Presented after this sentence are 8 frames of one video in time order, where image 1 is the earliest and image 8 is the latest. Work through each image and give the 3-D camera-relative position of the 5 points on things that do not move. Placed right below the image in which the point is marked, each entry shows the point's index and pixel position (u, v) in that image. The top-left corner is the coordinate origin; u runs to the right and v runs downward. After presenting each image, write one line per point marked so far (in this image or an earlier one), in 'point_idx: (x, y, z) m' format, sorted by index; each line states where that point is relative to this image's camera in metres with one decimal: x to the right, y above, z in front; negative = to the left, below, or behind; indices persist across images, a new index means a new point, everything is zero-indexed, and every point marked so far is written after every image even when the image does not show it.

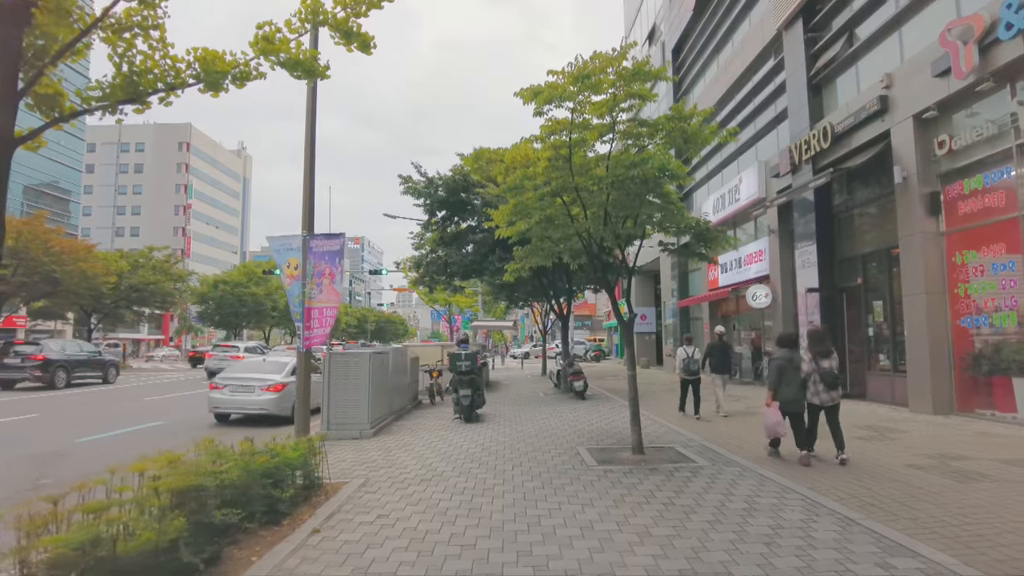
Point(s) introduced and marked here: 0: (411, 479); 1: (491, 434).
0: (-1.2, -2.3, +7.7) m
1: (-0.4, -2.5, +11.0) m
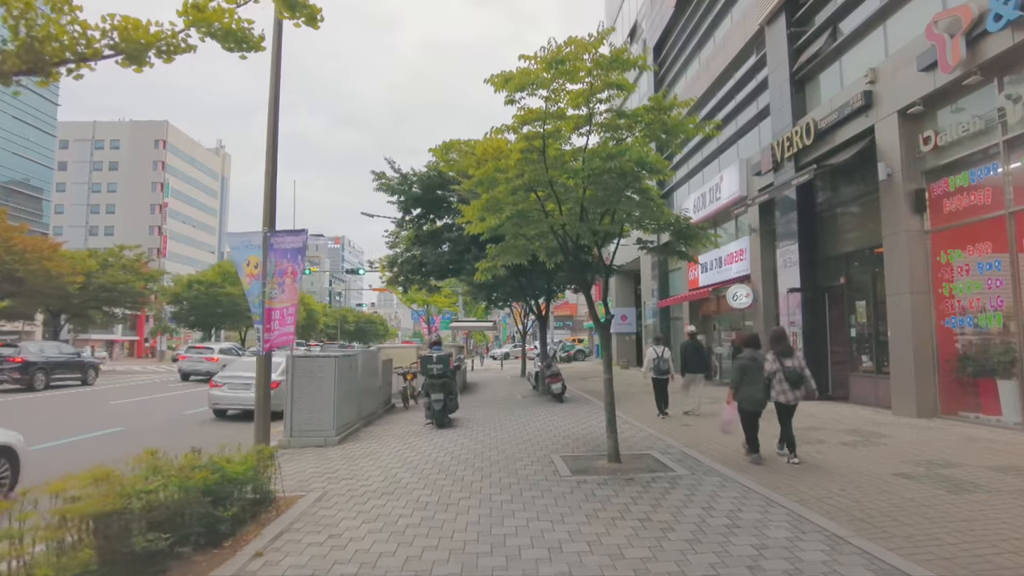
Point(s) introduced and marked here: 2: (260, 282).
0: (-1.5, -2.2, +7.2) m
1: (-0.8, -2.4, +10.5) m
2: (-3.8, +0.1, +10.0) m
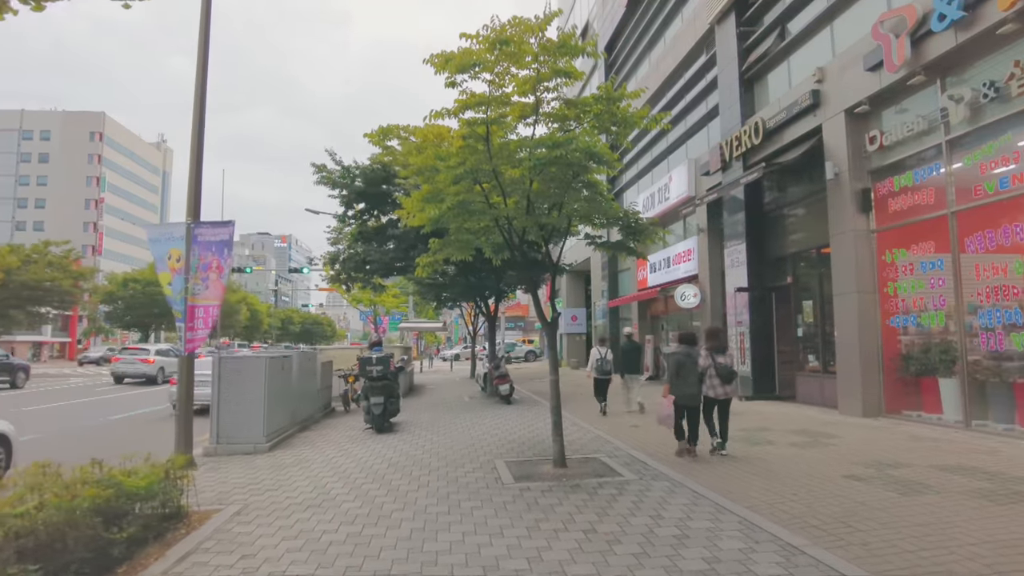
0: (-2.2, -2.2, +6.6) m
1: (-1.7, -2.4, +10.0) m
2: (-4.6, +0.2, +9.3) m
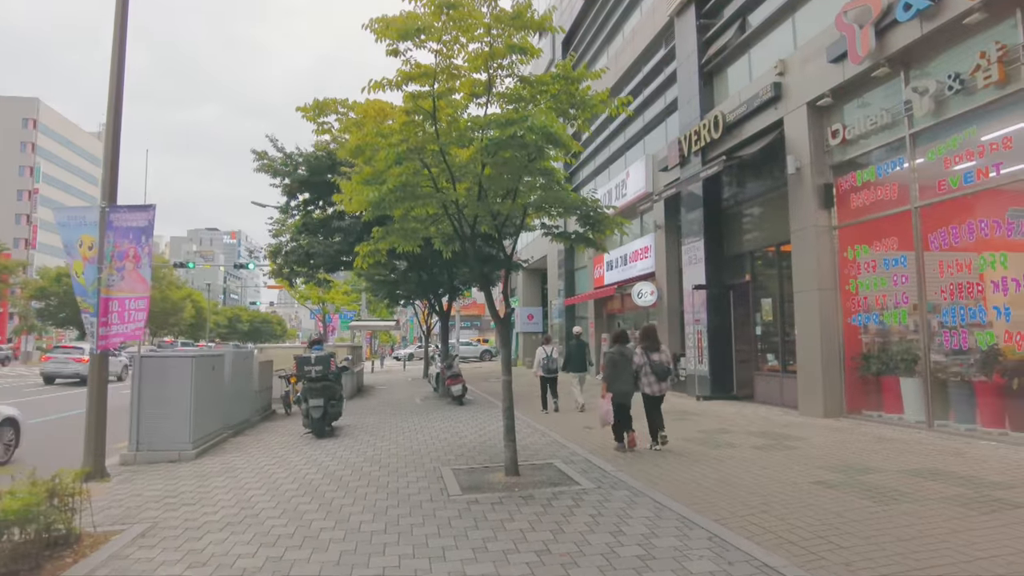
0: (-2.6, -2.1, +5.8) m
1: (-2.4, -2.3, +9.2) m
2: (-5.3, +0.3, +8.3) m
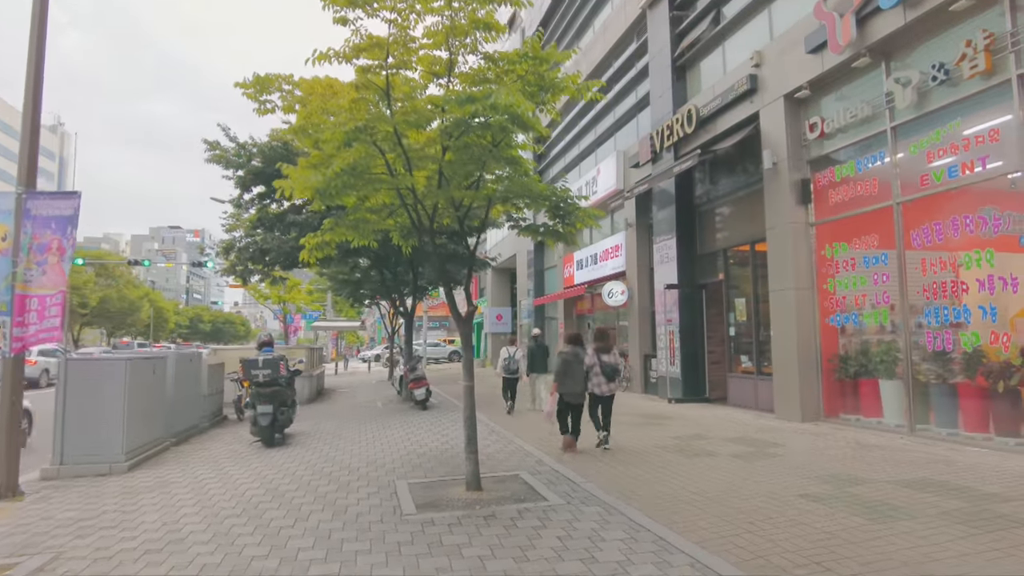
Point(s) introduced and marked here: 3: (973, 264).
0: (-3.0, -2.0, +5.1) m
1: (-2.9, -2.3, +8.5) m
2: (-5.7, +0.3, +7.5) m
3: (+5.6, +0.3, +7.9) m
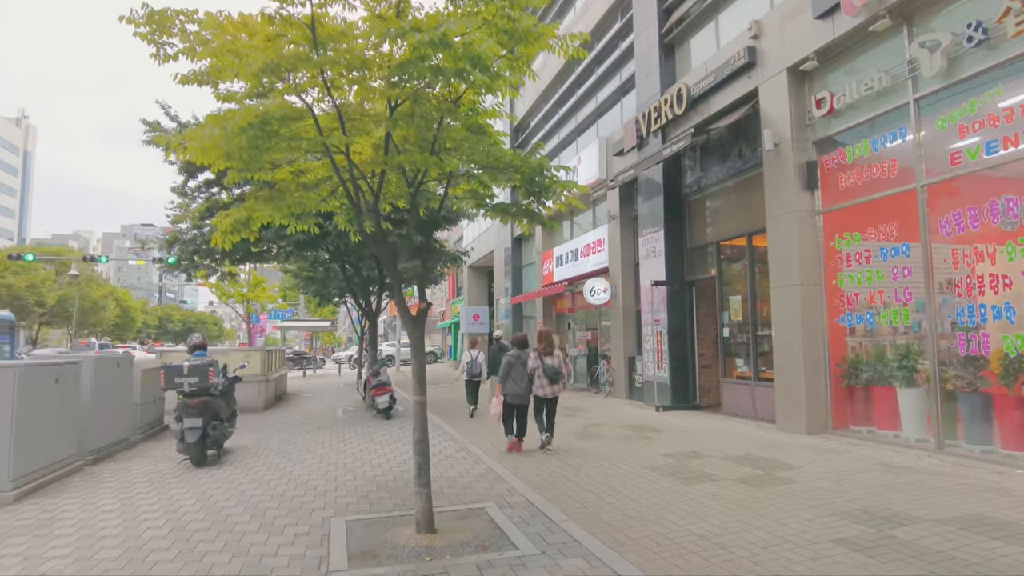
0: (-3.2, -2.0, +3.7) m
1: (-3.2, -2.2, +7.1) m
2: (-6.0, +0.4, +6.0) m
3: (+5.2, +0.3, +6.8) m
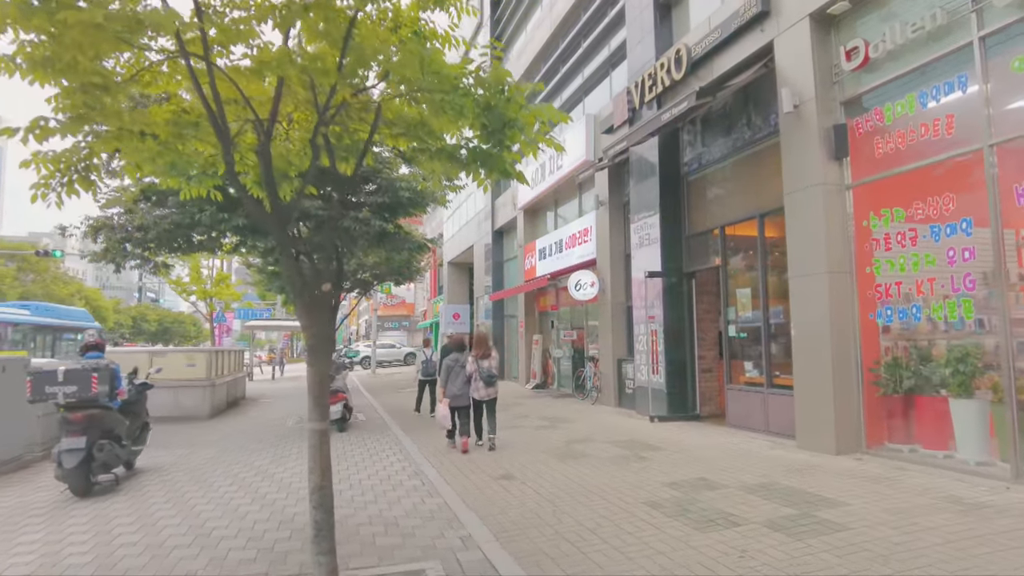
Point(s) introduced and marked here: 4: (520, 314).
0: (-3.5, -1.8, +2.0) m
1: (-3.6, -2.0, +5.4) m
2: (-6.3, +0.6, +4.3) m
3: (+4.9, +0.5, +5.3) m
4: (+0.3, -0.8, +19.4) m
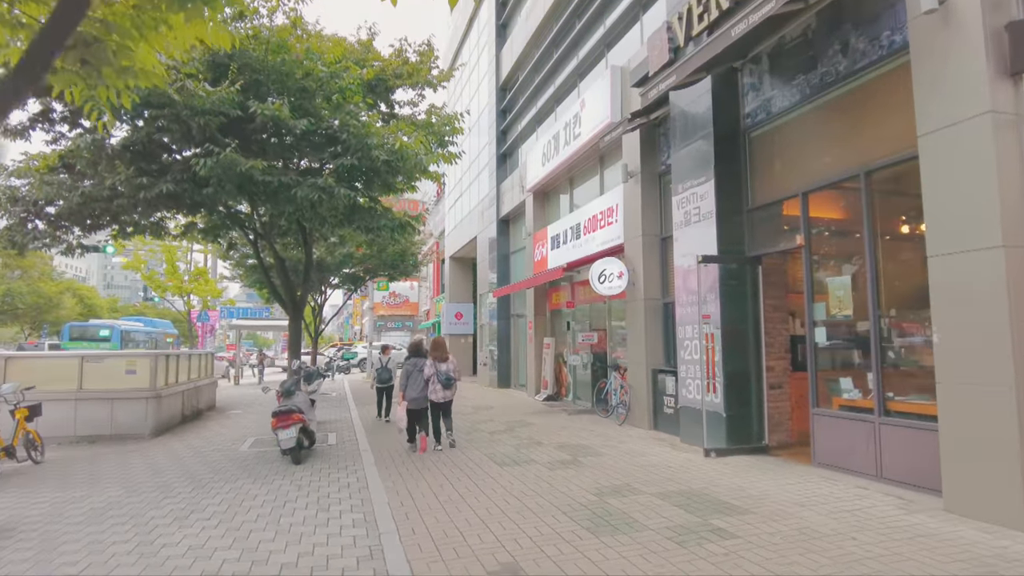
0: (-3.5, -1.7, -0.6) m
1: (-3.5, -1.9, +2.8) m
2: (-6.3, +0.7, +1.7) m
3: (+4.9, +0.6, +2.6) m
4: (+0.5, -0.6, +16.8) m
